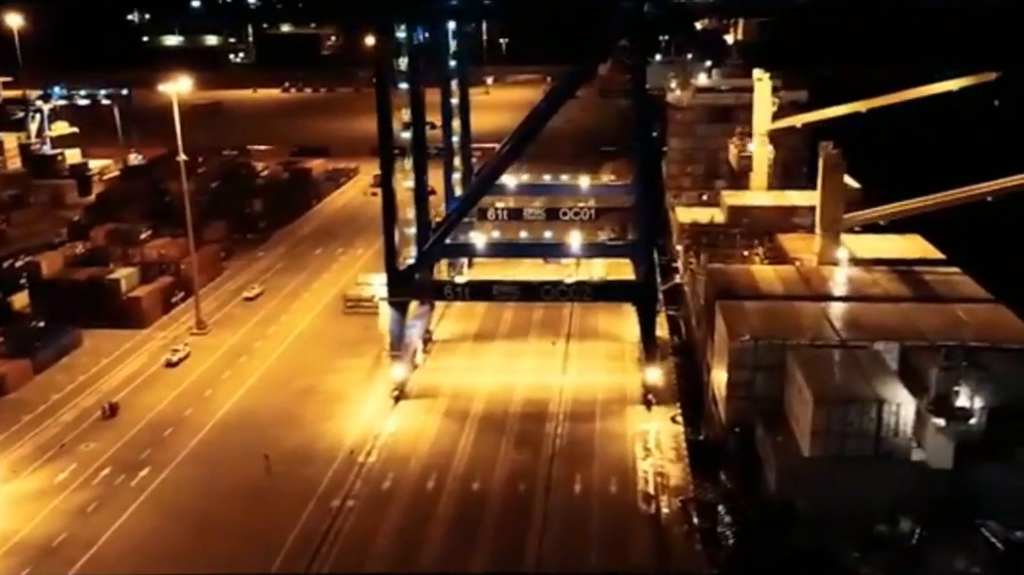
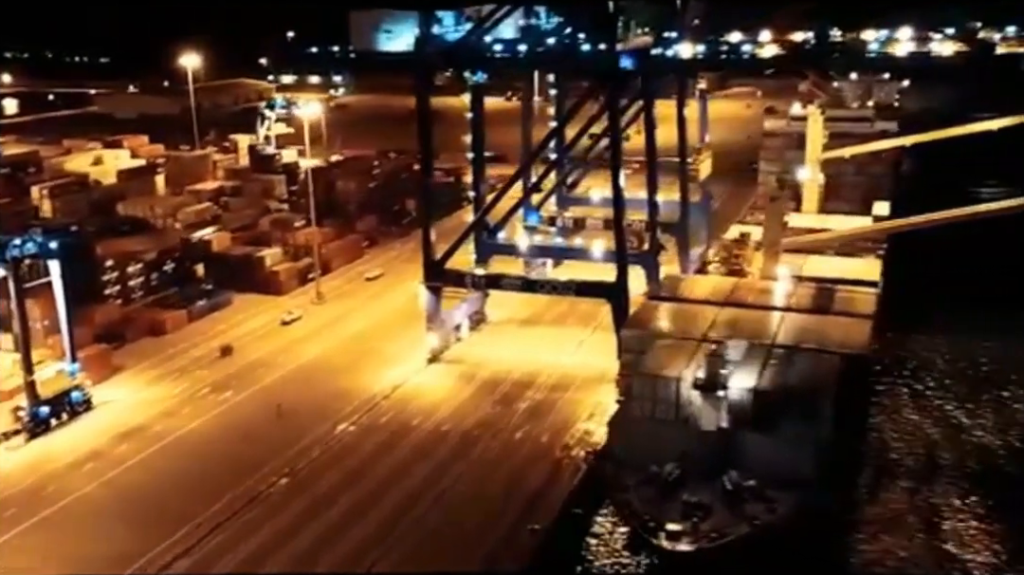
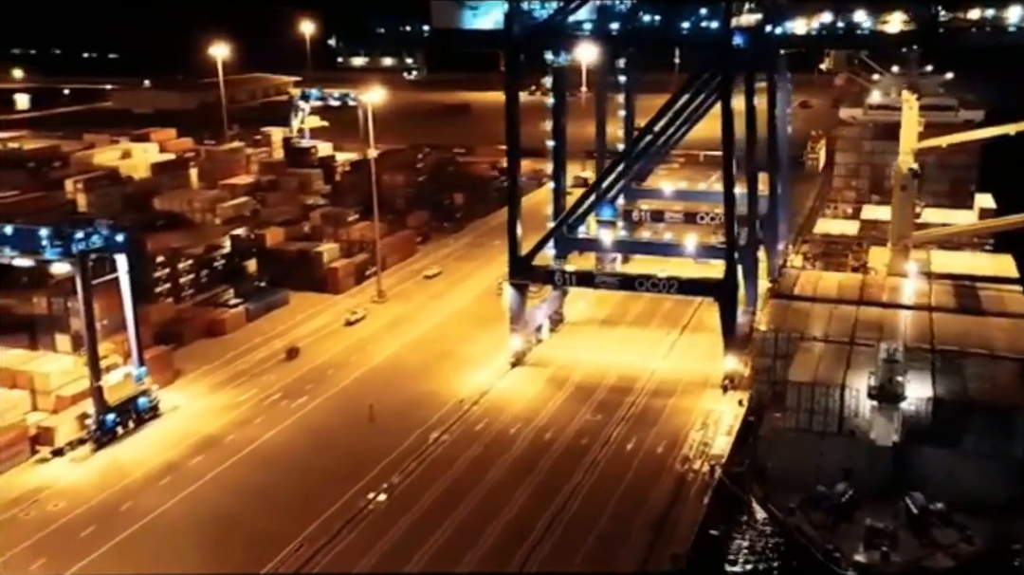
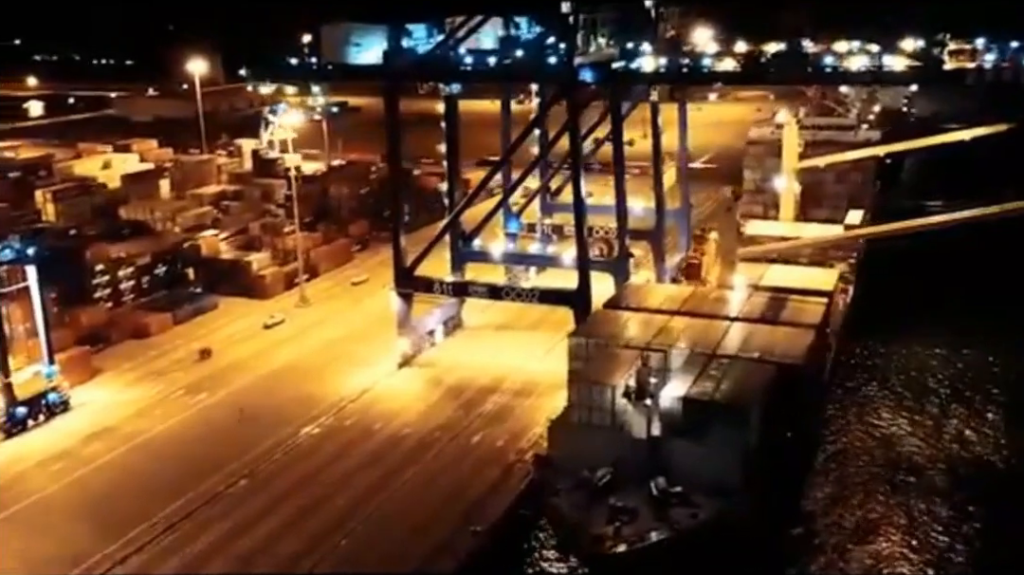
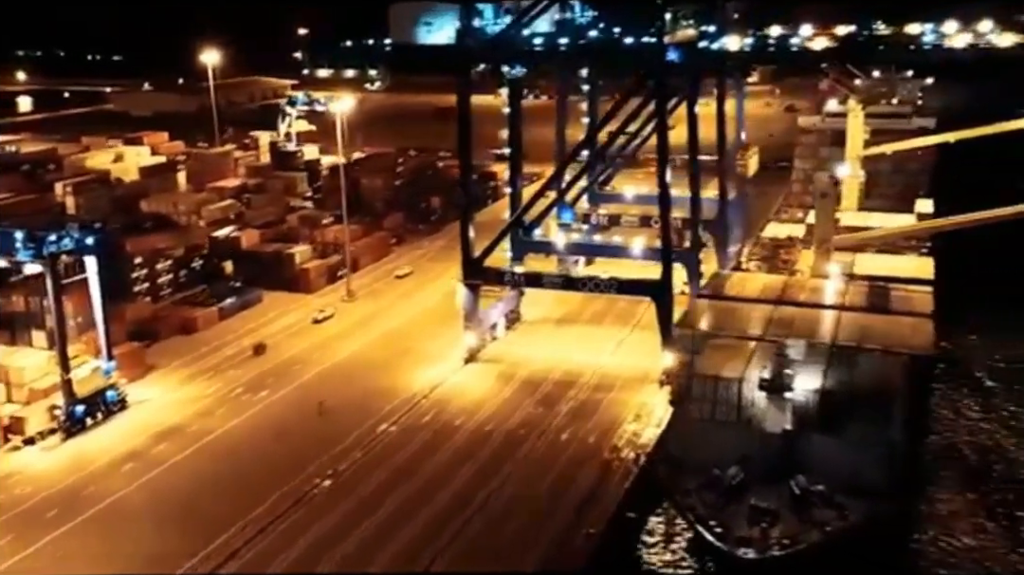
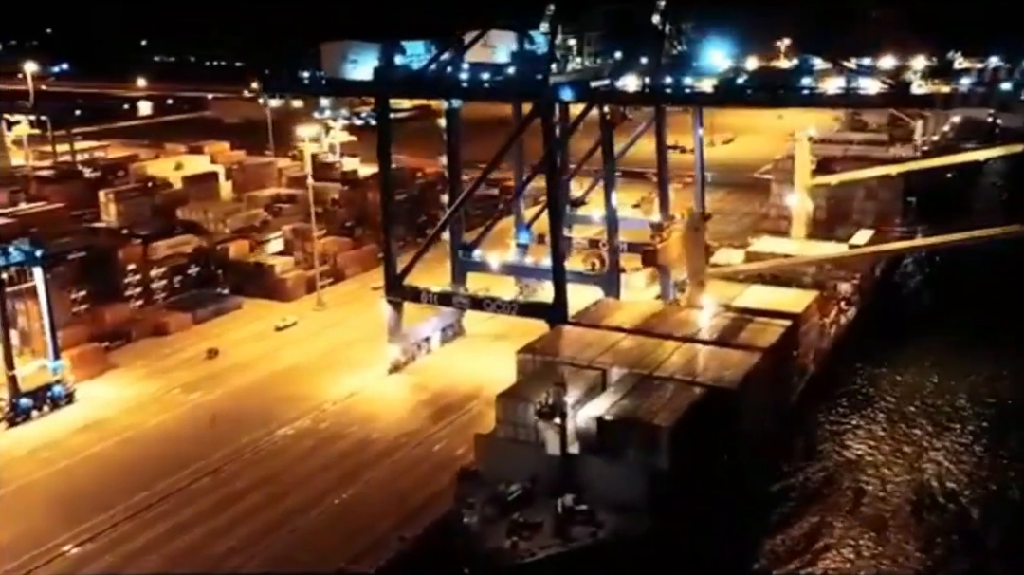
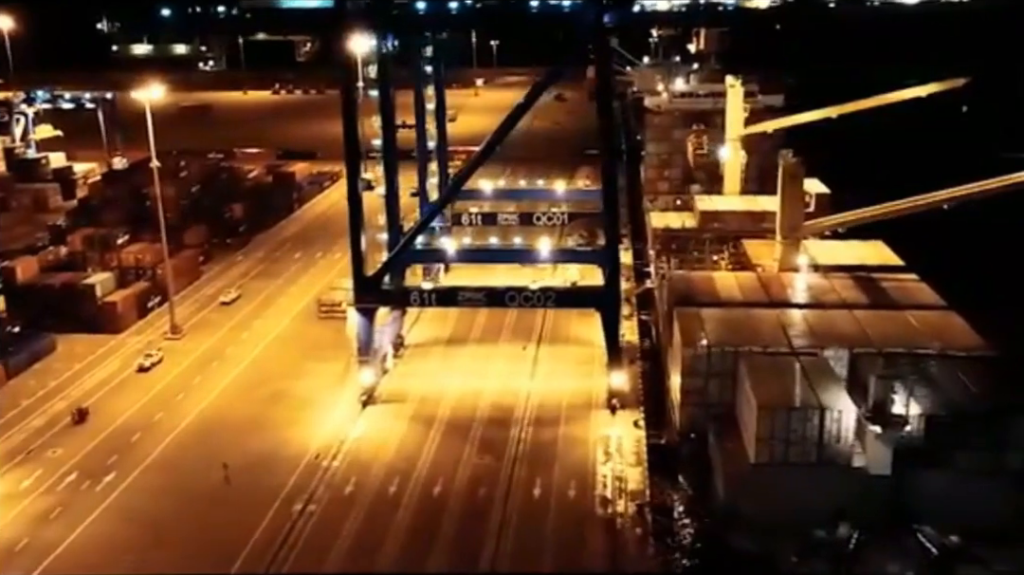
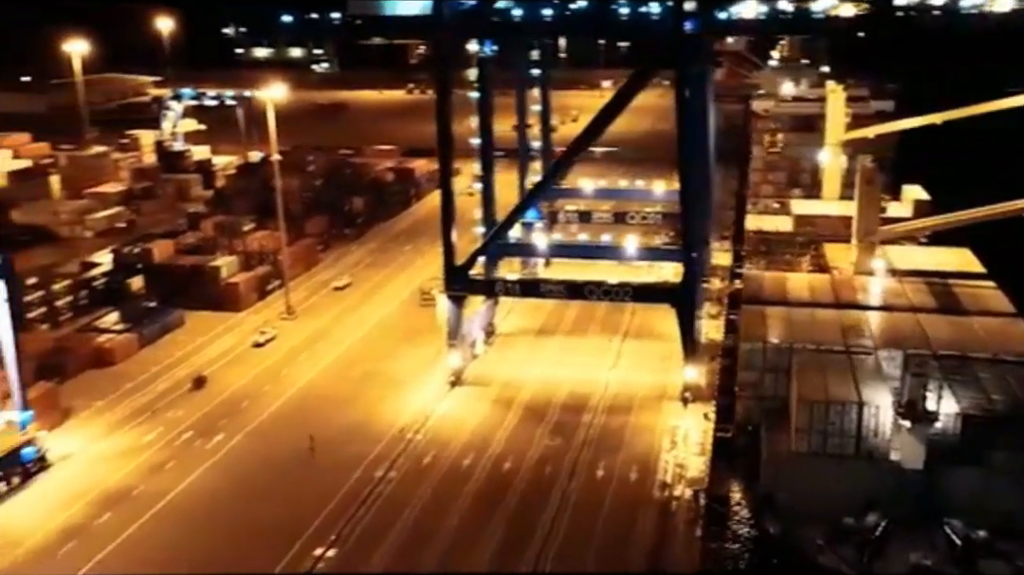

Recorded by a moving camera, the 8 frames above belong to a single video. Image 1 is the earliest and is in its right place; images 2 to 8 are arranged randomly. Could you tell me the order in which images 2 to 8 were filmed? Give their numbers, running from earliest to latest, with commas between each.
7, 8, 3, 5, 2, 4, 6
